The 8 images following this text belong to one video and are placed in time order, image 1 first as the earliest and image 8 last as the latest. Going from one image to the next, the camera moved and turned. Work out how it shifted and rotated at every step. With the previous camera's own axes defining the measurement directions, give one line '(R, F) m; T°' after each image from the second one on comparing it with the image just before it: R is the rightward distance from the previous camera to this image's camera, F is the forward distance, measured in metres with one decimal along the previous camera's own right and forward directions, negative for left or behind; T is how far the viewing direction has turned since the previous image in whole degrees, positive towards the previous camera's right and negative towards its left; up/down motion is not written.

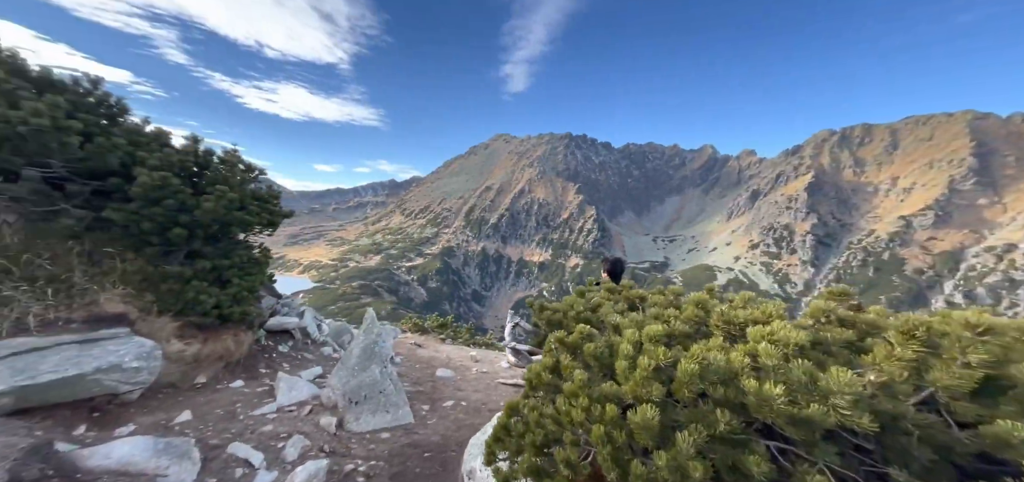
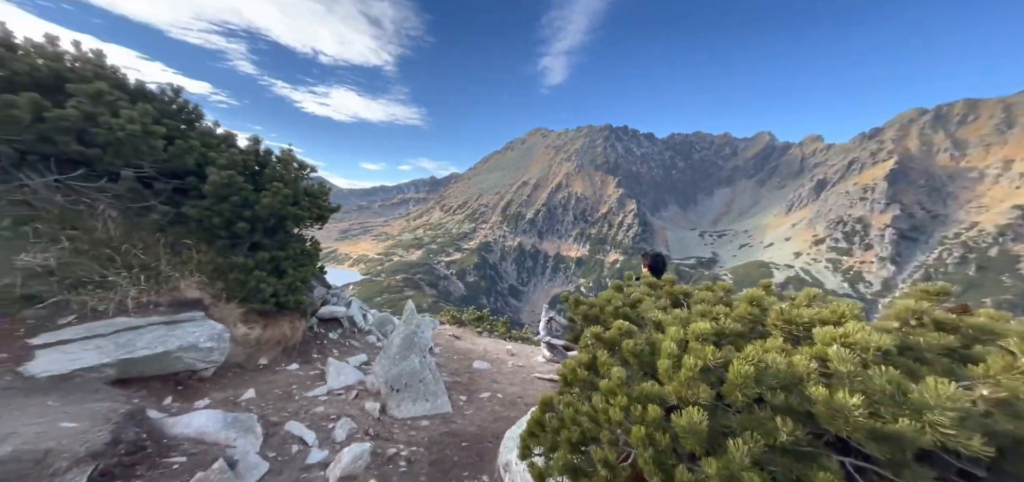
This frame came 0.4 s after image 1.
(0.0, +0.1) m; -6°
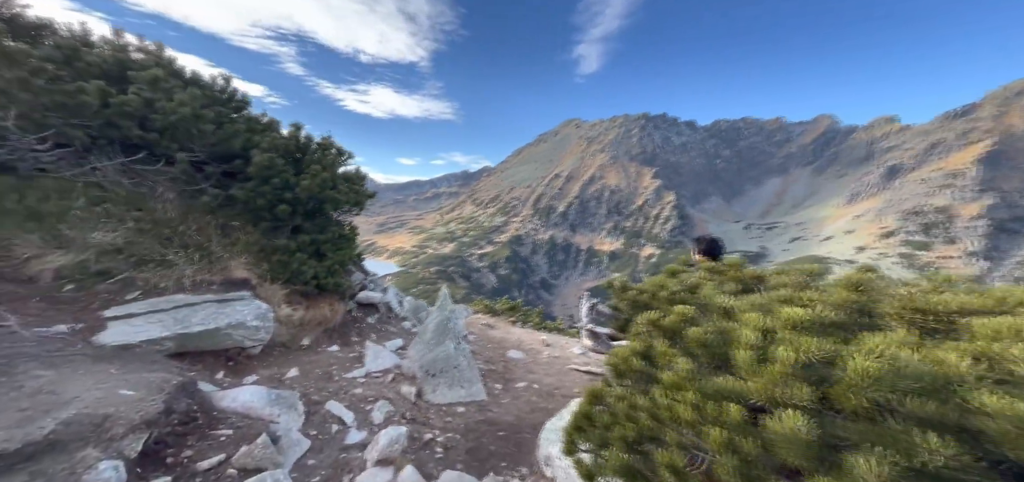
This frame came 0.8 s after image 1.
(-0.2, +0.4) m; -5°
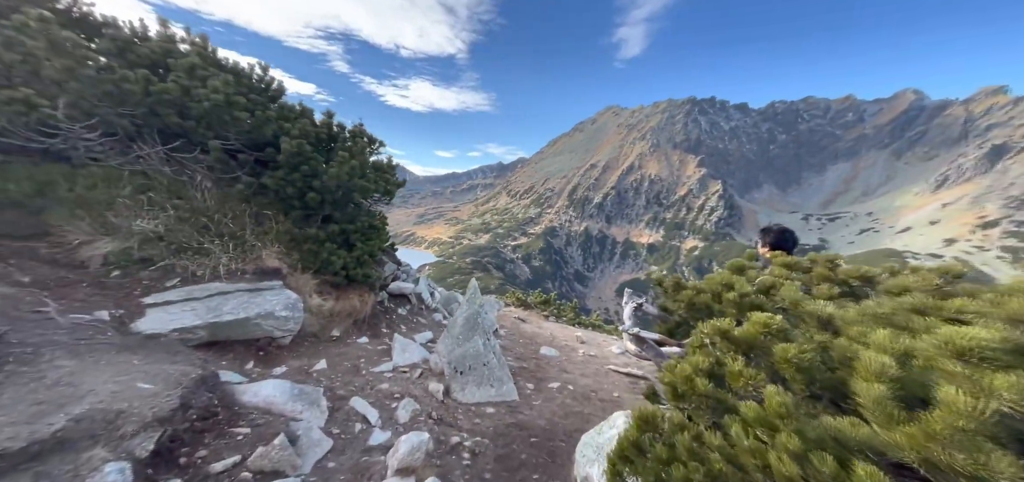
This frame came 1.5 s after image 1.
(0.0, +0.8) m; -6°
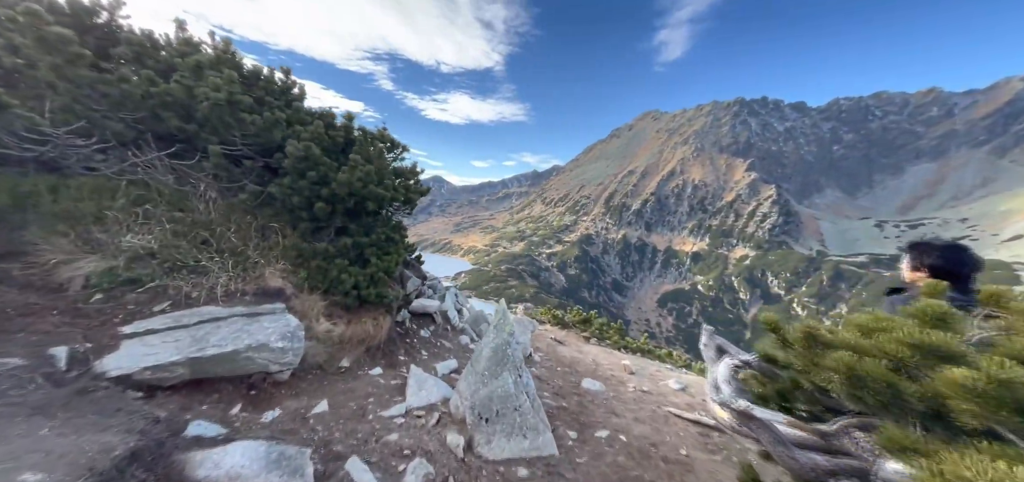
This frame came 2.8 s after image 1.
(-0.1, +1.7) m; -6°
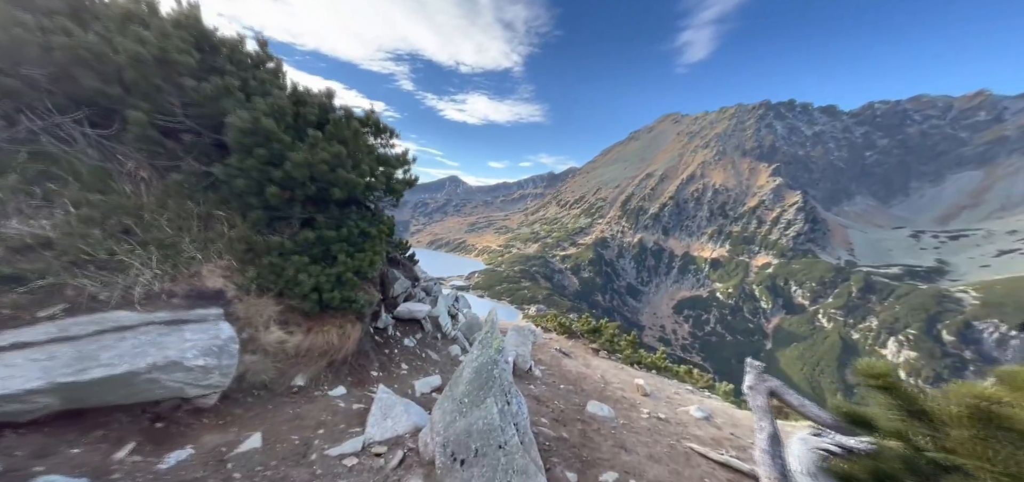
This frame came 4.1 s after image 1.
(+0.5, +1.6) m; -2°
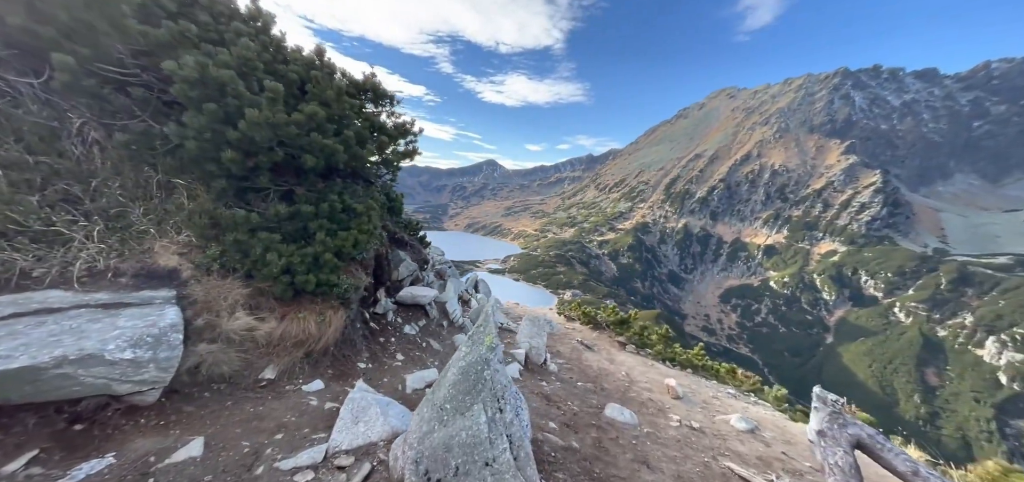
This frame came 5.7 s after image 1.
(+0.7, +1.5) m; -6°
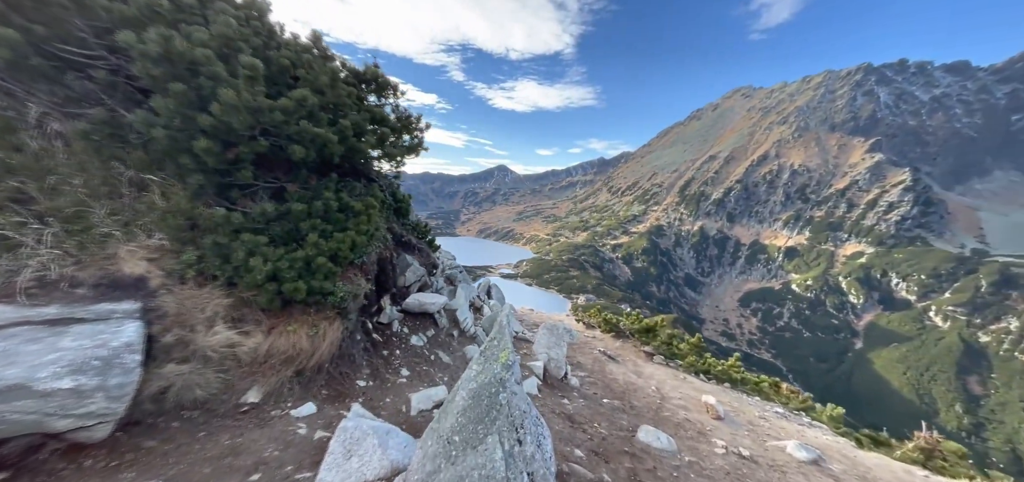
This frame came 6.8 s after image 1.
(-0.1, +1.0) m; -2°
